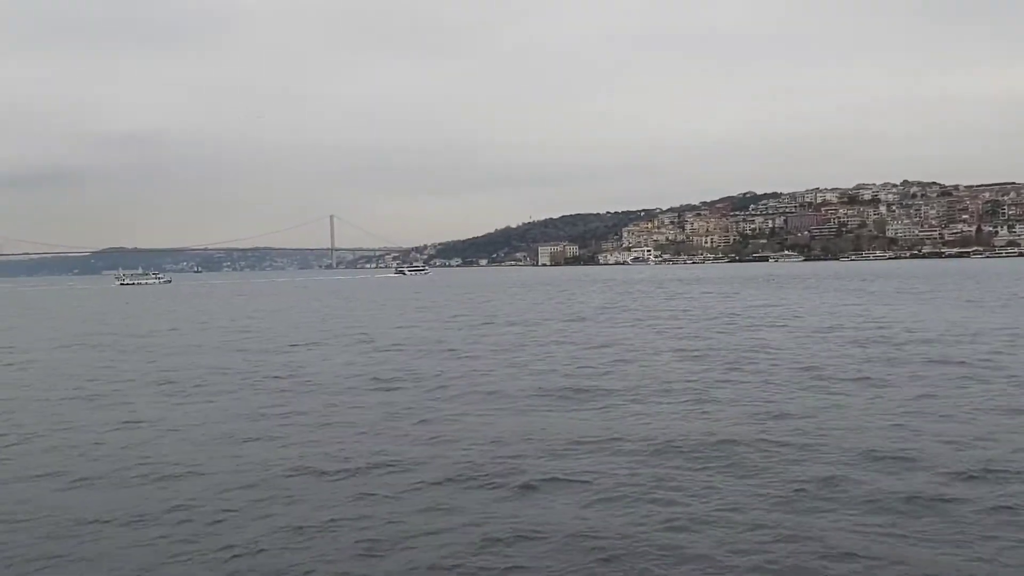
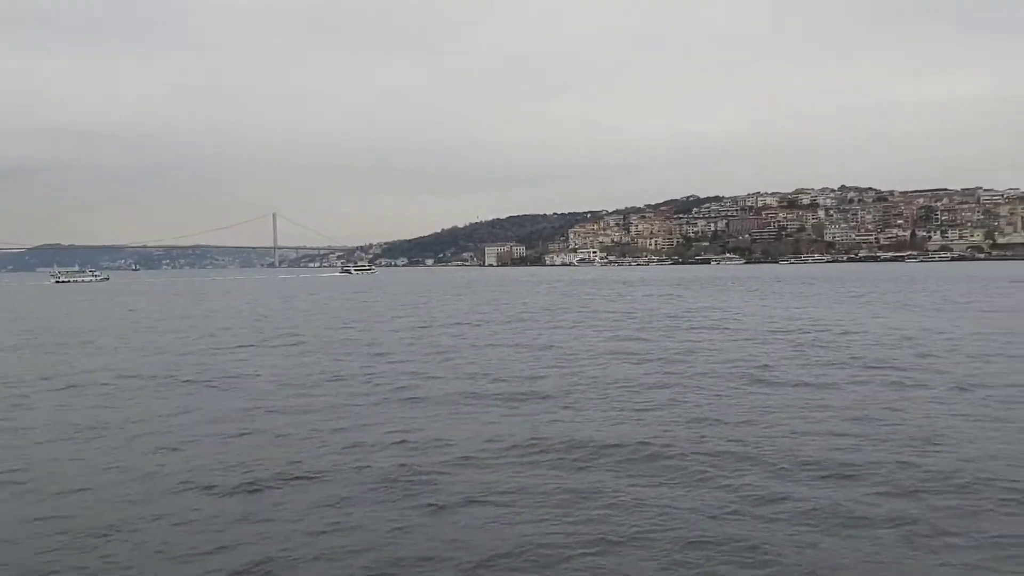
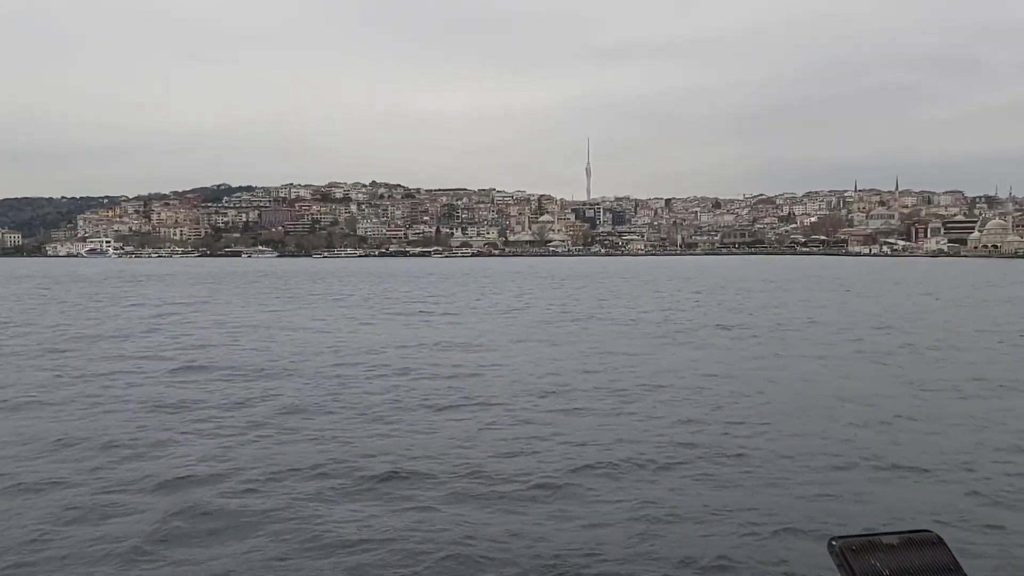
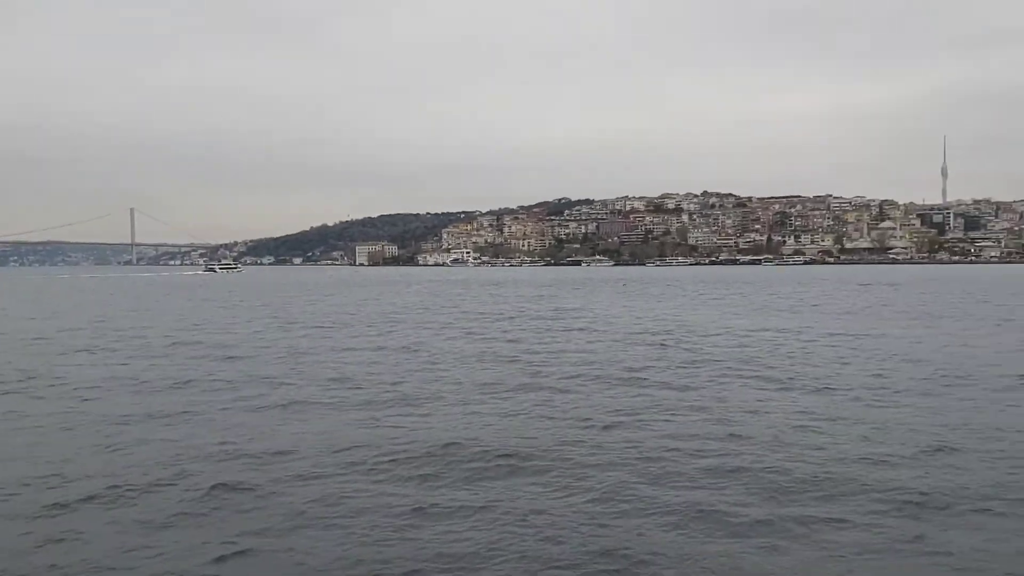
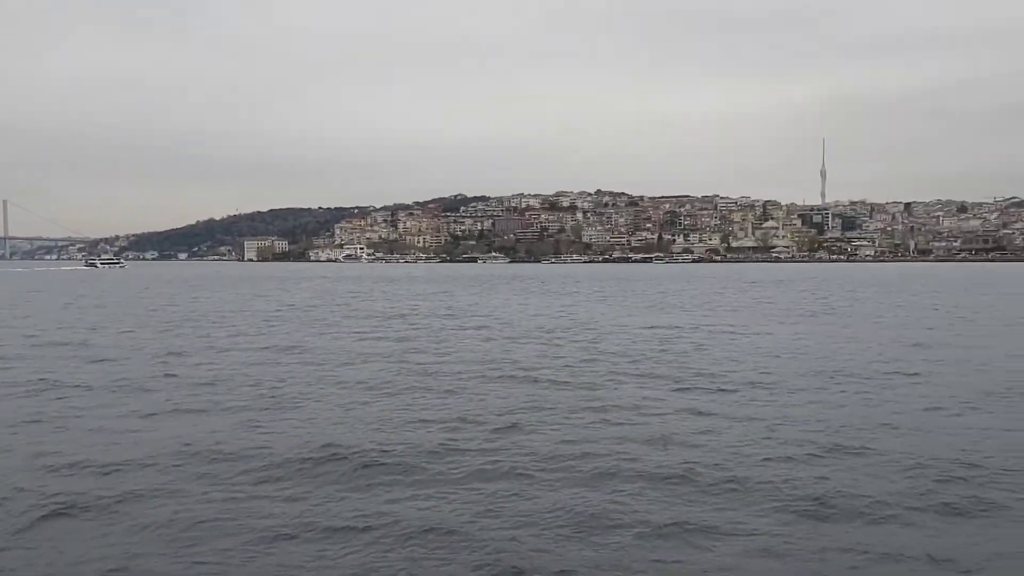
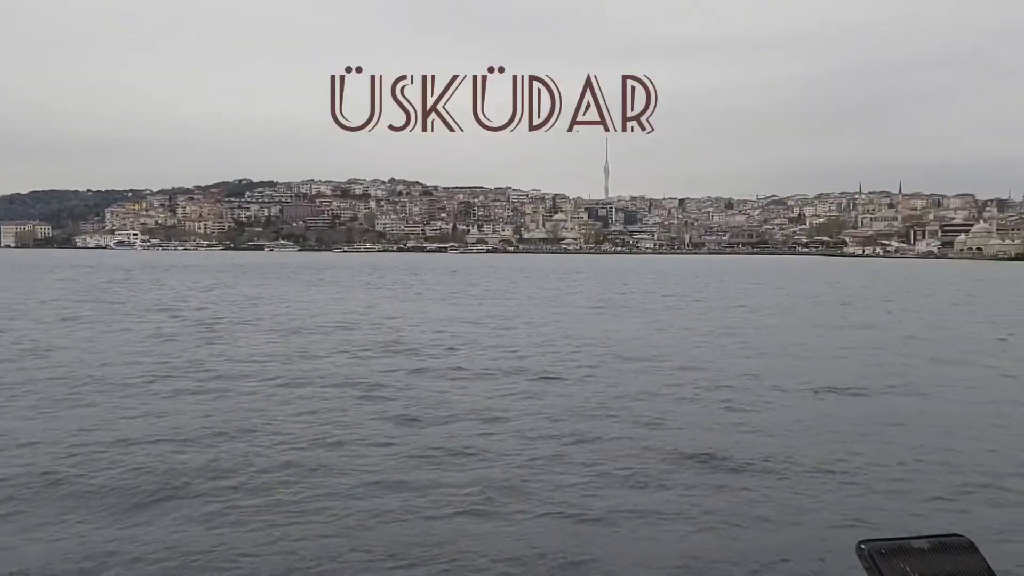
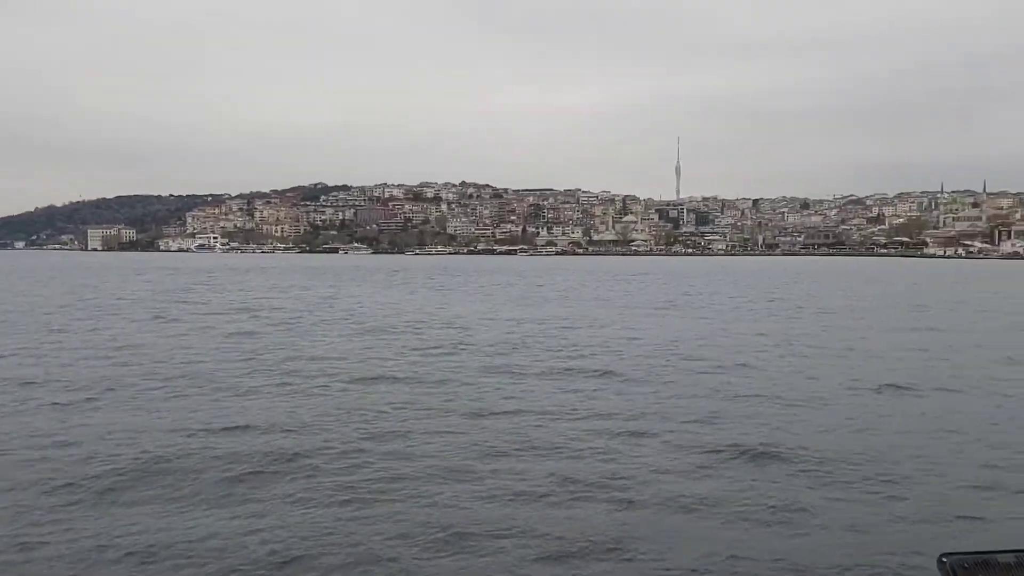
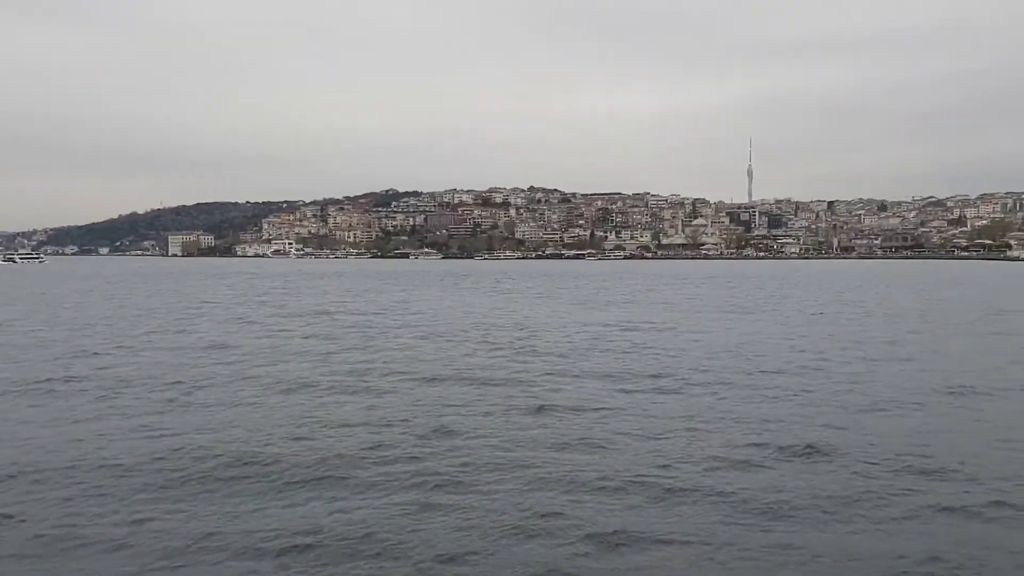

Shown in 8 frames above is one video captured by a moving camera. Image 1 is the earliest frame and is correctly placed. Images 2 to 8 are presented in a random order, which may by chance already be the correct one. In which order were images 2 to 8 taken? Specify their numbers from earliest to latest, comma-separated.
2, 4, 5, 8, 7, 6, 3
